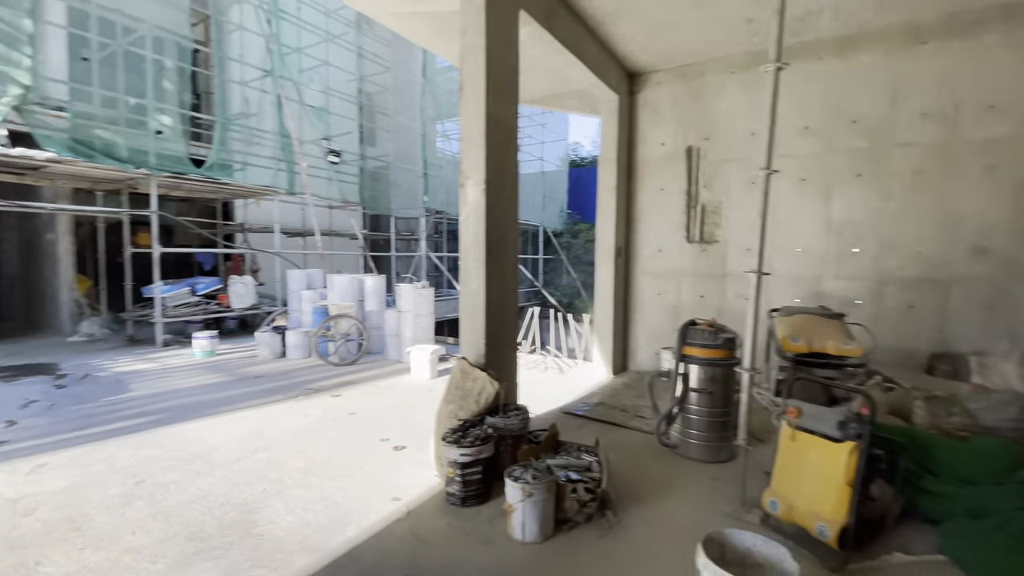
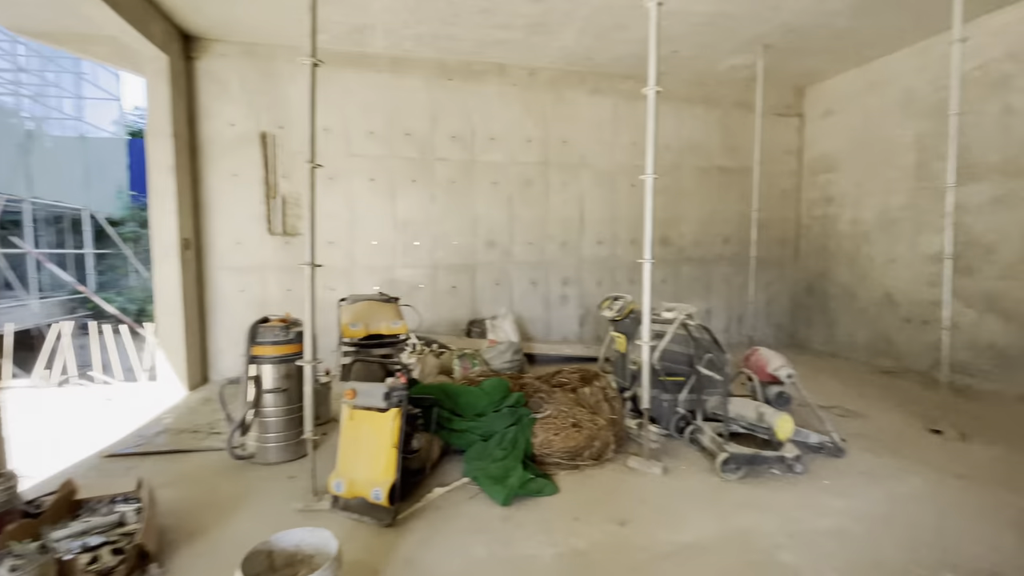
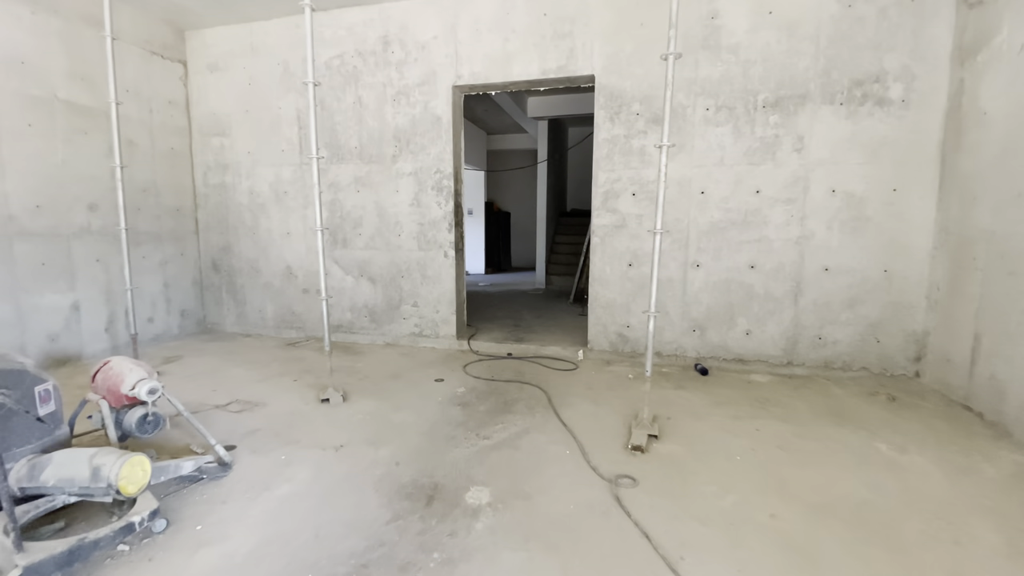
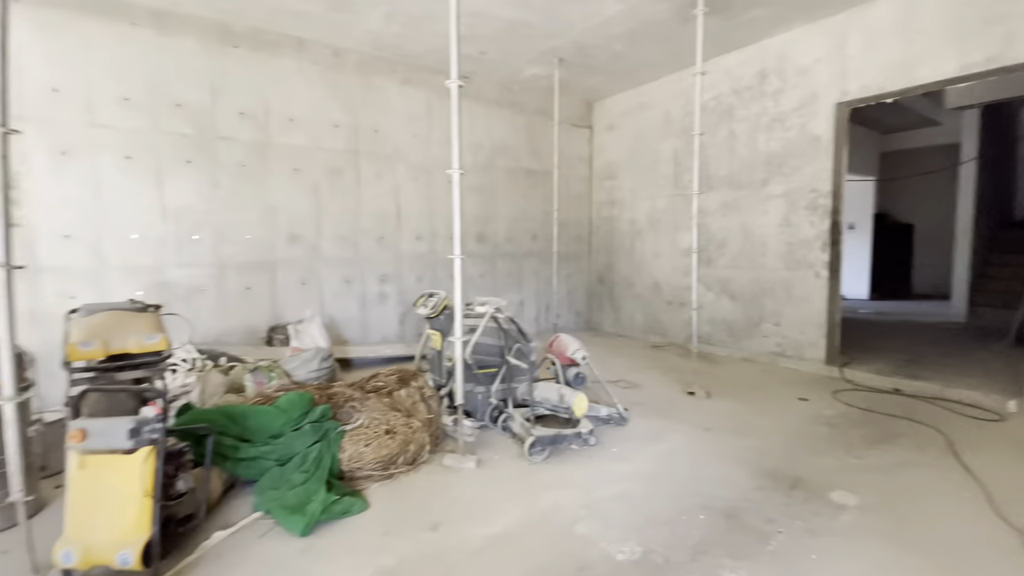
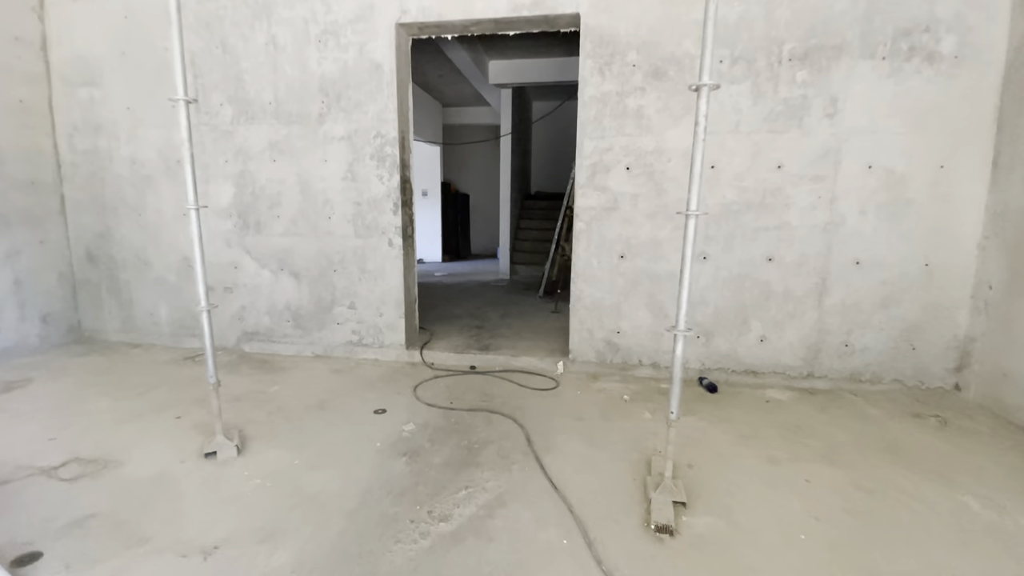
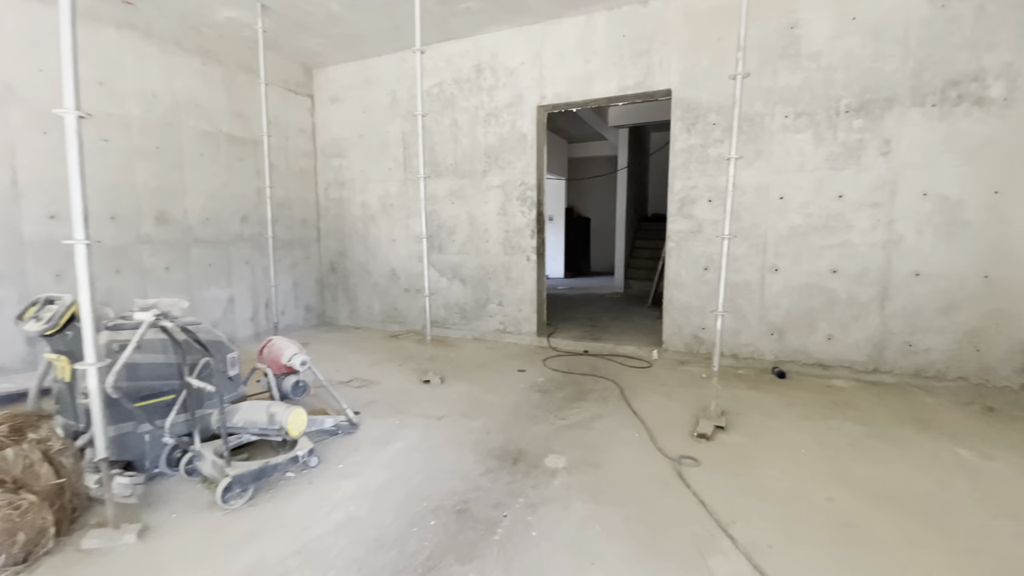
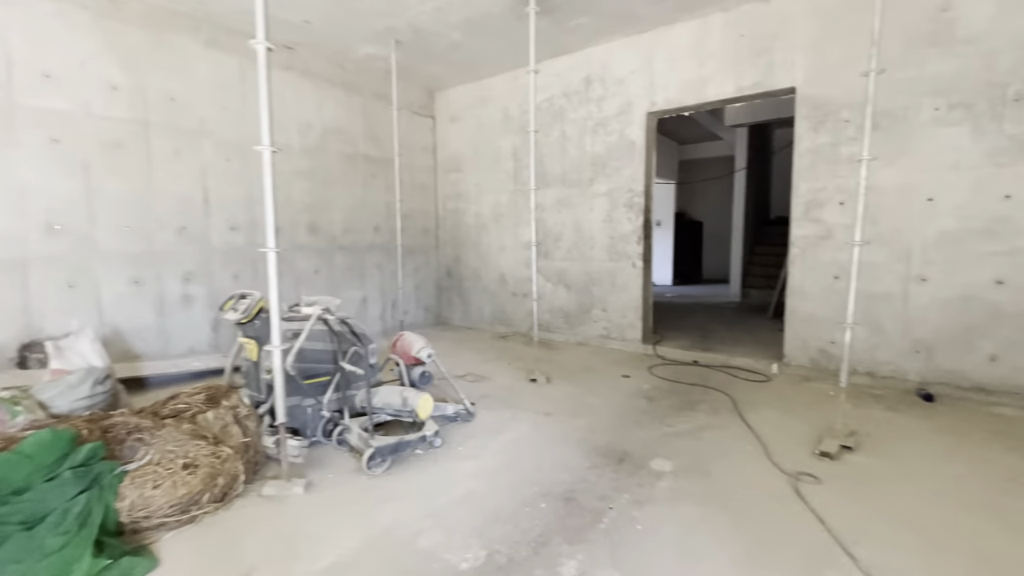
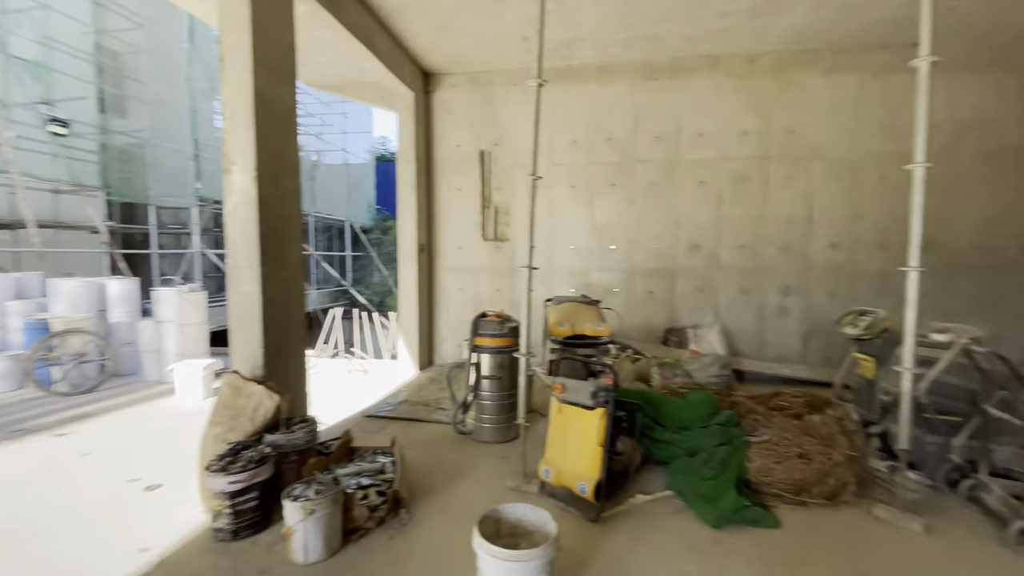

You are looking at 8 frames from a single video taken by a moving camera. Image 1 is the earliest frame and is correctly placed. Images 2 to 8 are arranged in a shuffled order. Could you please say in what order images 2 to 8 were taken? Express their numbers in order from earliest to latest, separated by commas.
8, 2, 4, 7, 6, 3, 5
